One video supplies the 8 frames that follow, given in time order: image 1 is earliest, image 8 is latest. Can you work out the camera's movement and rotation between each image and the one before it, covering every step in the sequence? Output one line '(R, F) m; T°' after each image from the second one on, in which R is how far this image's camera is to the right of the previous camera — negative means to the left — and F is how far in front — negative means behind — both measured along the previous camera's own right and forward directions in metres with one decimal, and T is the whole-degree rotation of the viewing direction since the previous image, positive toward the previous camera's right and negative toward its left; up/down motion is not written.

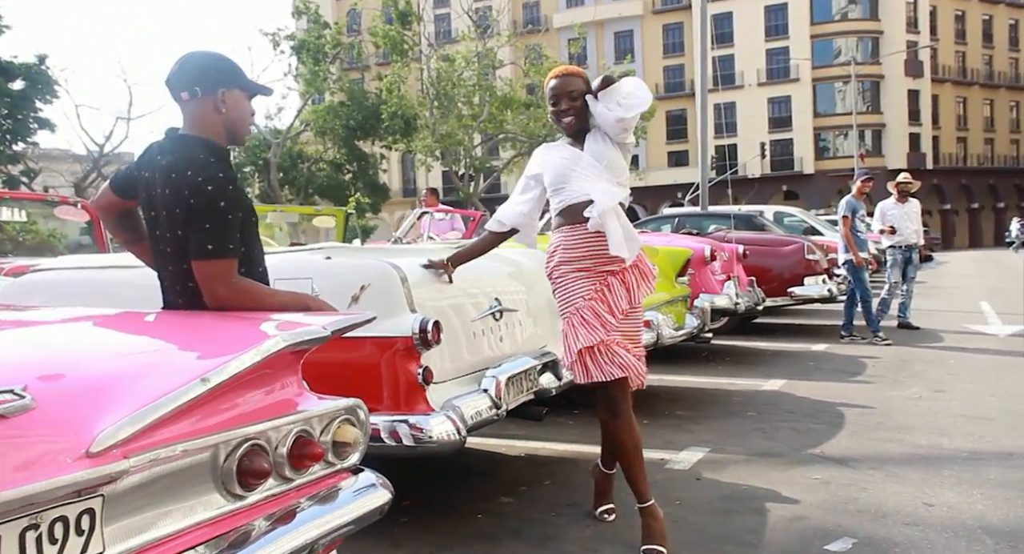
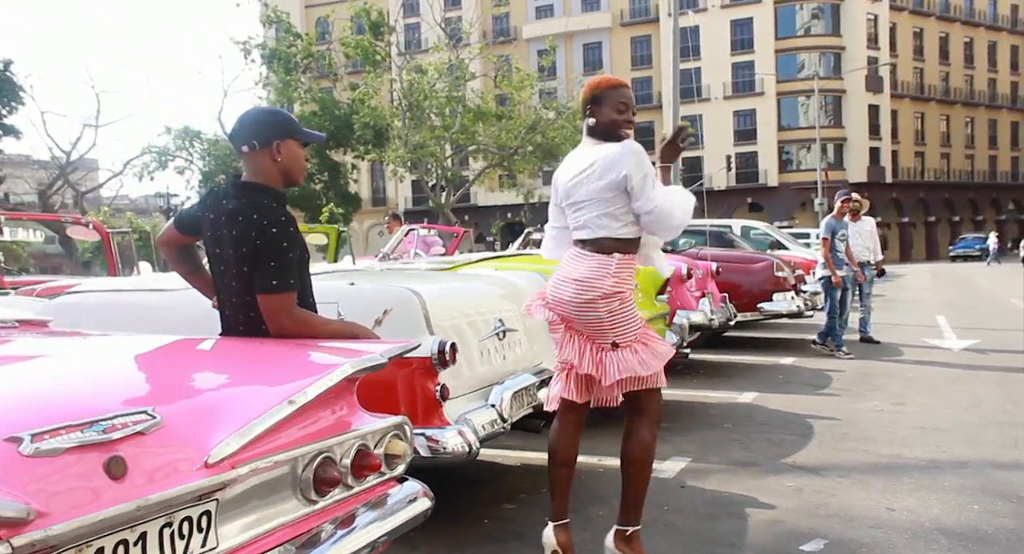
(-0.2, -0.3) m; +2°
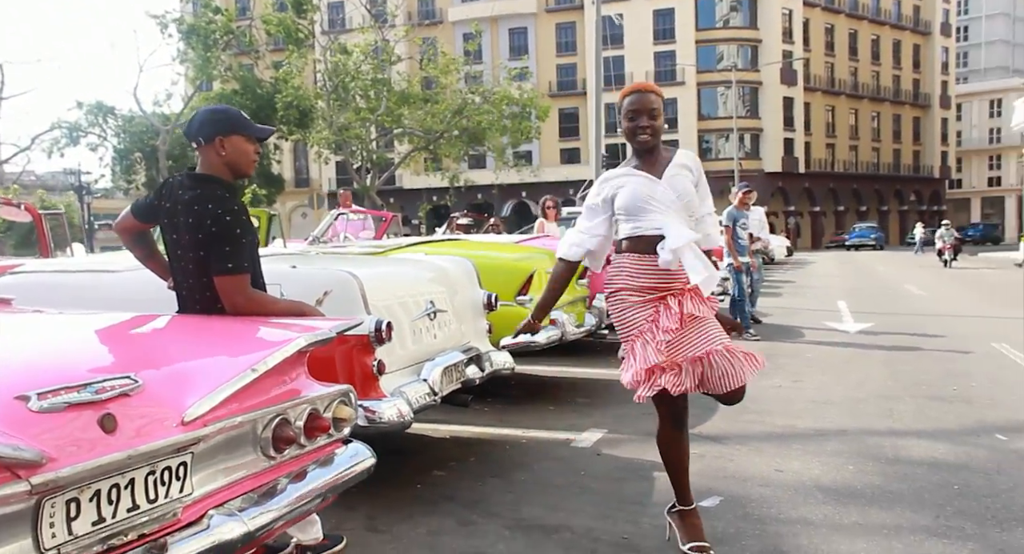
(0.0, -0.3) m; +5°
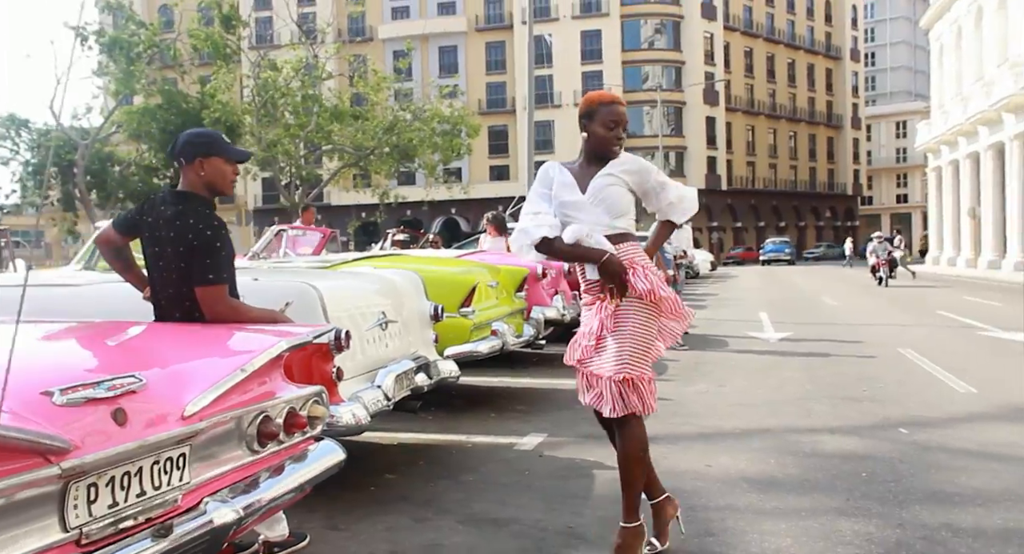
(-0.1, -0.3) m; +5°
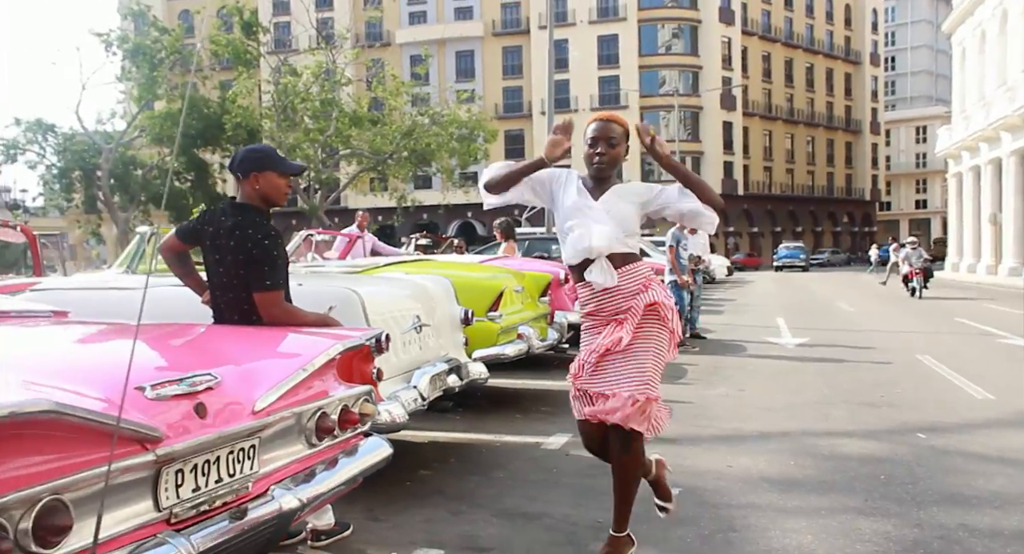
(-0.1, -0.2) m; -1°
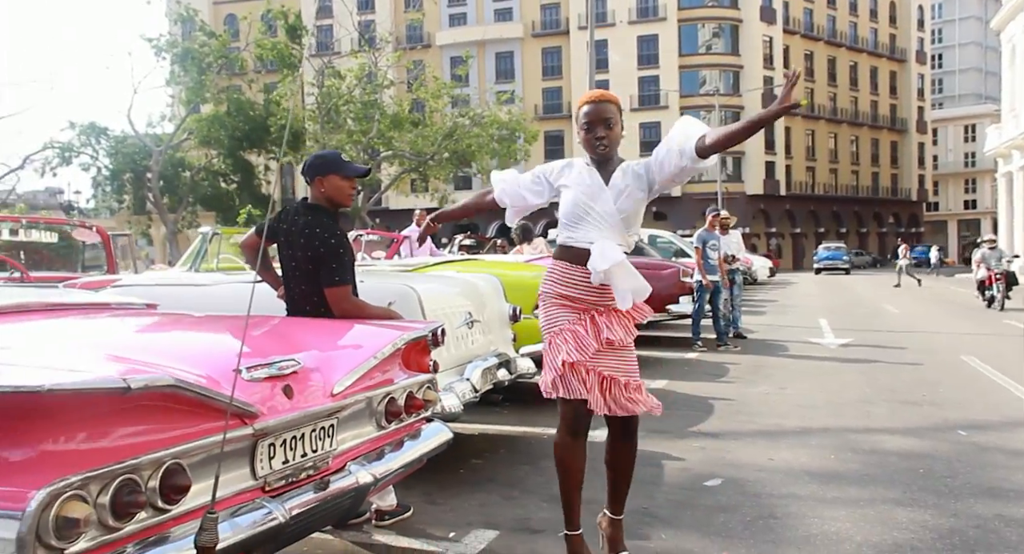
(-0.1, -0.2) m; -3°
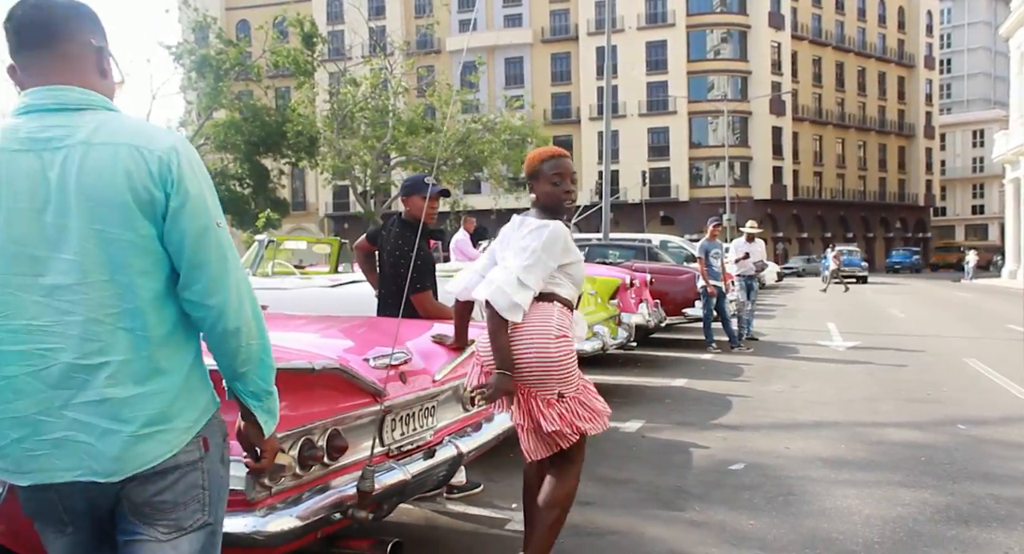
(-0.3, -0.6) m; 0°
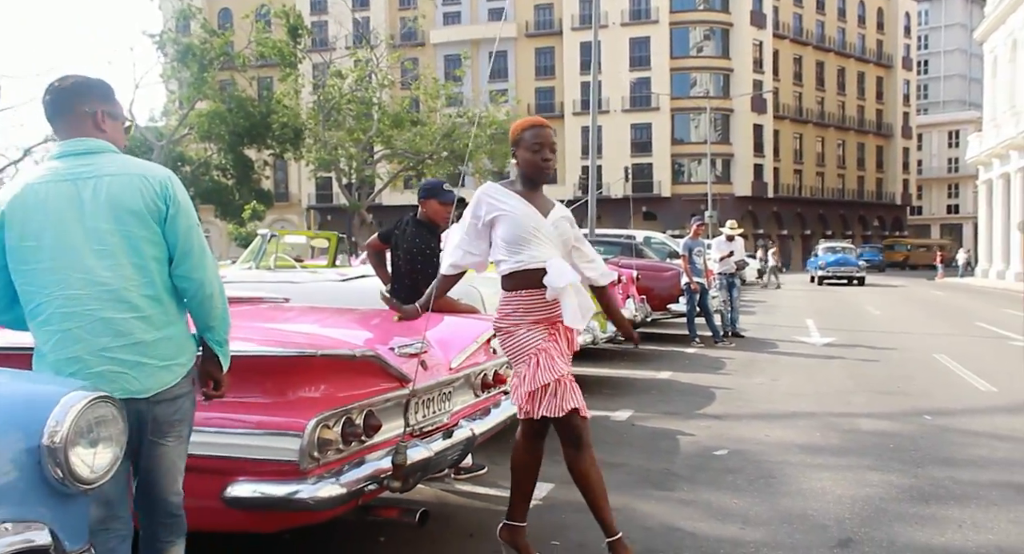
(-0.1, -0.4) m; +1°
